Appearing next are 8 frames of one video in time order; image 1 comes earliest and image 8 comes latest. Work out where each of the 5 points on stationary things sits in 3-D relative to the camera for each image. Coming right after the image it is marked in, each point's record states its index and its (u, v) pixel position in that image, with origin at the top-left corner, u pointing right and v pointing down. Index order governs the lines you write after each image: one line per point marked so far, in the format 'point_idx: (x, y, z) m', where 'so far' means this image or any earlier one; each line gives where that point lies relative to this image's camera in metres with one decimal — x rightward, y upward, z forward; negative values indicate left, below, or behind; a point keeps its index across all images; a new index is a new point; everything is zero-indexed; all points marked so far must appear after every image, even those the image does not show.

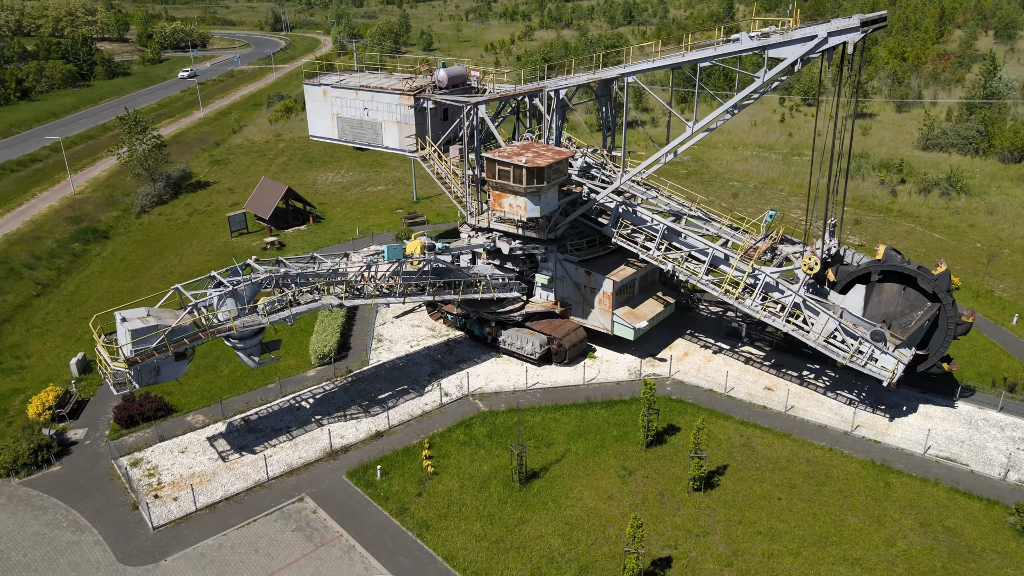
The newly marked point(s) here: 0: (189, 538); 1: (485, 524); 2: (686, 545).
0: (-8.7, -6.7, +19.6) m
1: (-0.8, -6.4, +19.8) m
2: (+4.5, -6.8, +19.1) m
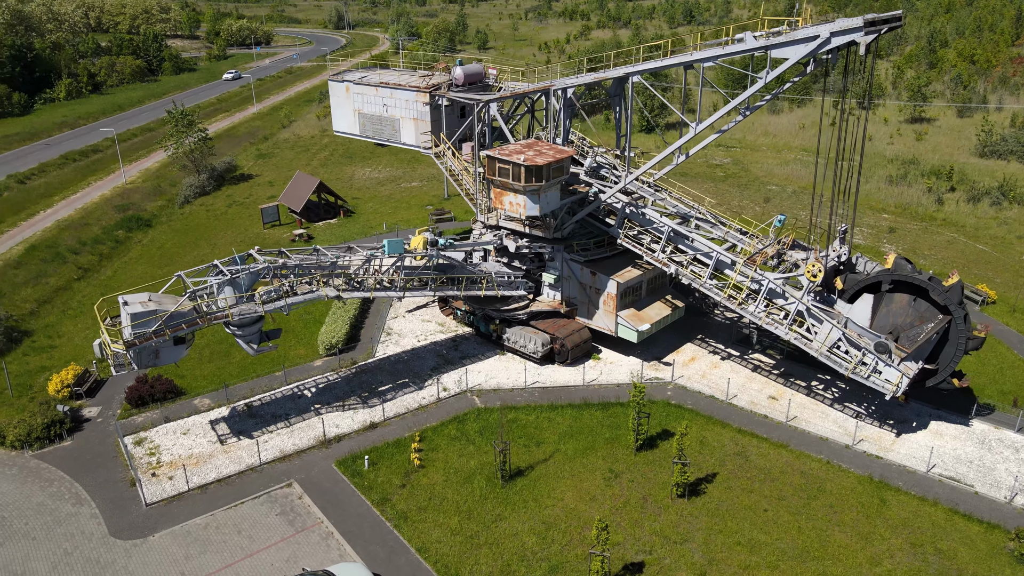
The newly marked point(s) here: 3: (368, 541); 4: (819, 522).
0: (-9.3, -6.4, +20.3) m
1: (-1.4, -6.3, +20.0) m
2: (+3.8, -6.8, +18.8) m
3: (-3.8, -6.7, +19.2) m
4: (+8.3, -6.4, +19.7) m
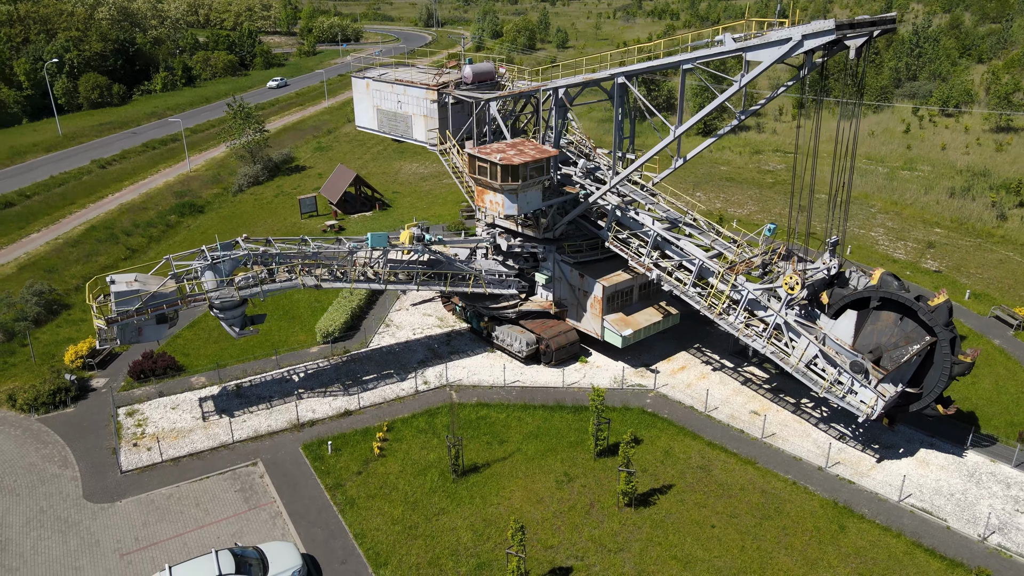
0: (-10.8, -5.8, +21.6) m
1: (-3.0, -6.2, +20.3) m
2: (+2.0, -6.9, +18.6) m
3: (-5.5, -6.4, +19.9) m
4: (+6.6, -6.7, +19.0) m
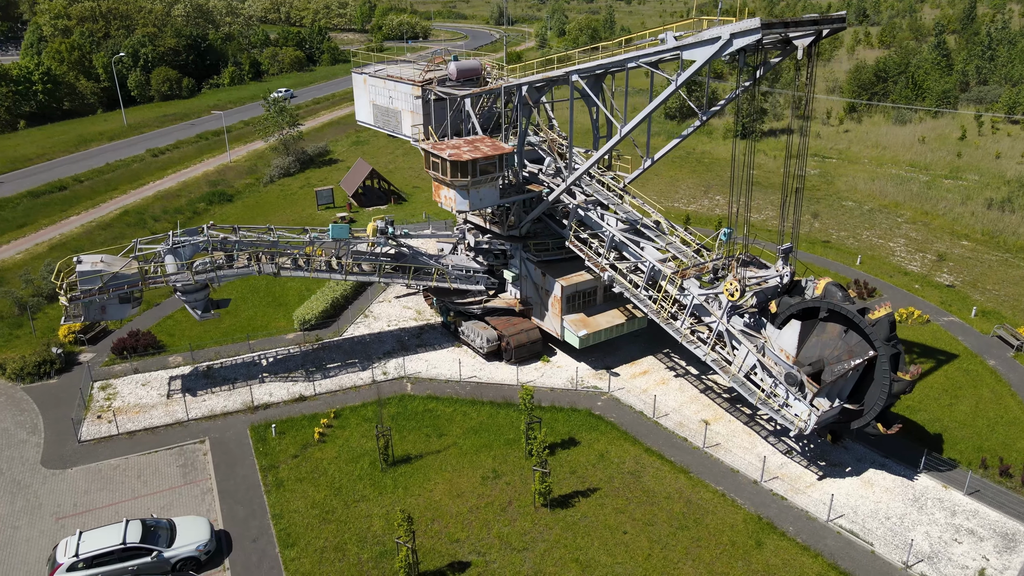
0: (-12.9, -5.2, +22.8) m
1: (-5.3, -5.9, +20.8) m
2: (-0.5, -6.8, +18.6) m
3: (-7.8, -6.0, +20.6) m
4: (+4.1, -6.8, +18.6) m
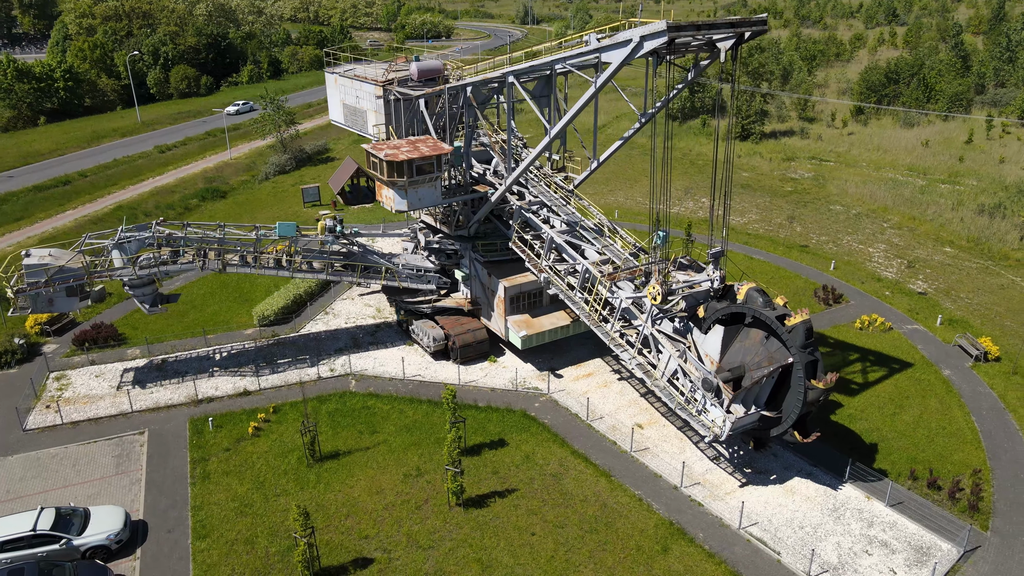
0: (-15.1, -5.0, +23.4) m
1: (-7.6, -5.8, +21.2) m
2: (-2.9, -6.8, +18.8) m
3: (-10.2, -5.9, +21.1) m
4: (+1.6, -6.9, +18.6) m
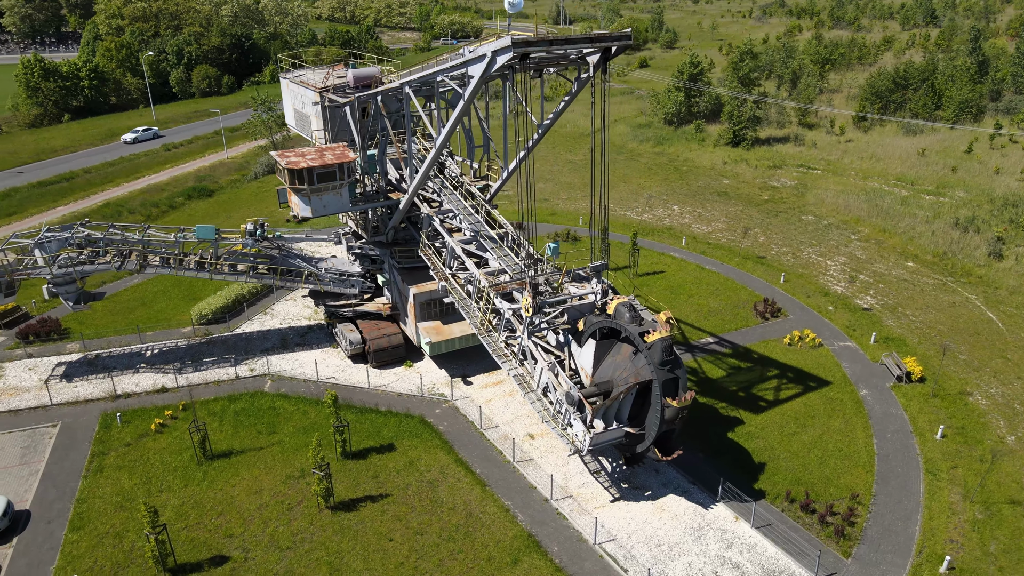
0: (-18.6, -4.9, +24.6) m
1: (-11.3, -5.9, +21.9) m
2: (-6.8, -7.0, +19.3) m
3: (-13.8, -5.9, +22.0) m
4: (-2.2, -7.1, +18.8) m
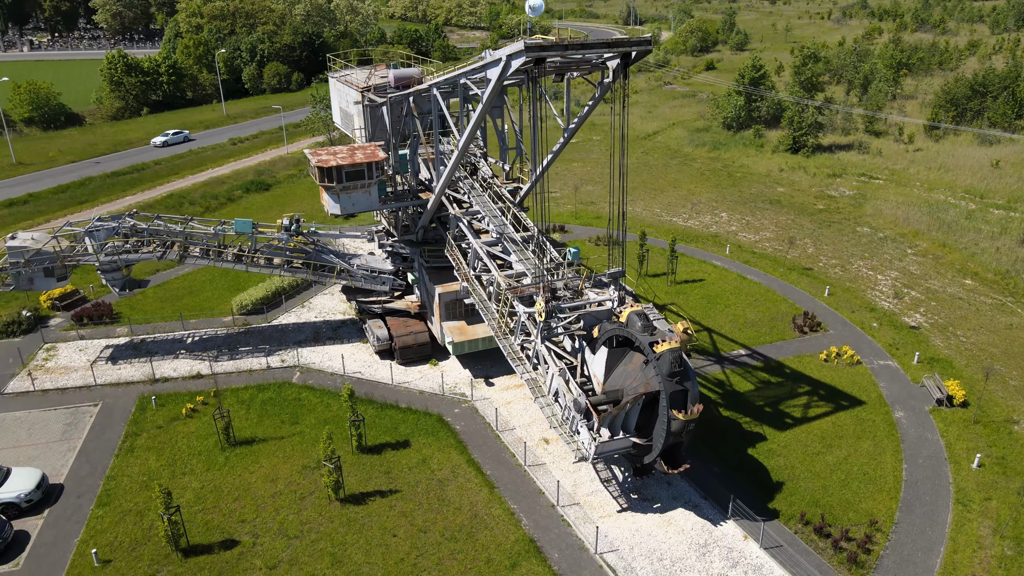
0: (-18.0, -4.3, +26.2) m
1: (-11.0, -5.6, +22.9) m
2: (-6.8, -6.9, +19.9) m
3: (-13.5, -5.5, +23.1) m
4: (-2.3, -7.2, +19.0) m
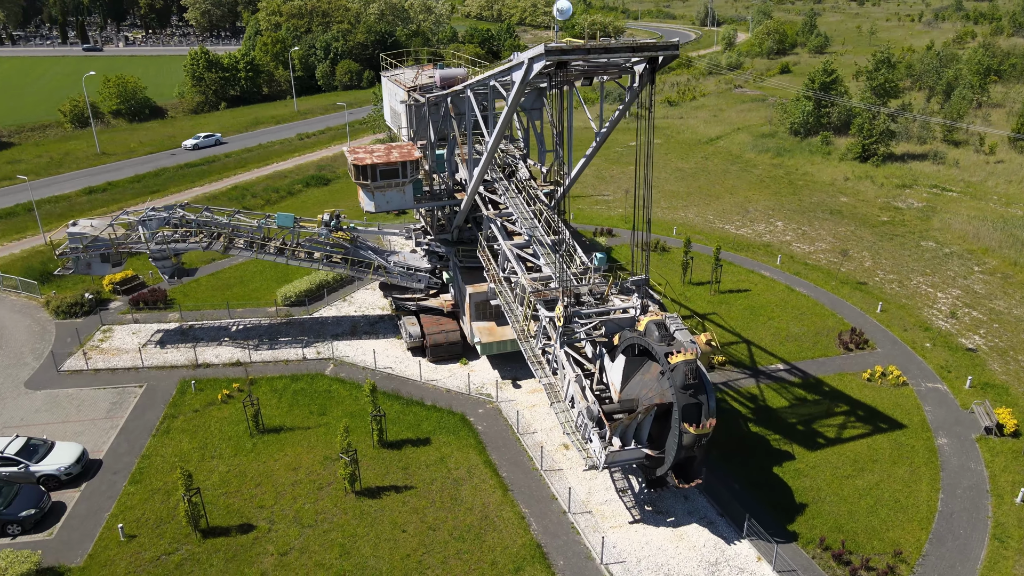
0: (-17.0, -3.7, +27.8) m
1: (-10.4, -5.2, +23.8) m
2: (-6.5, -6.7, +20.4) m
3: (-12.9, -5.0, +24.3) m
4: (-2.1, -7.2, +19.2) m
